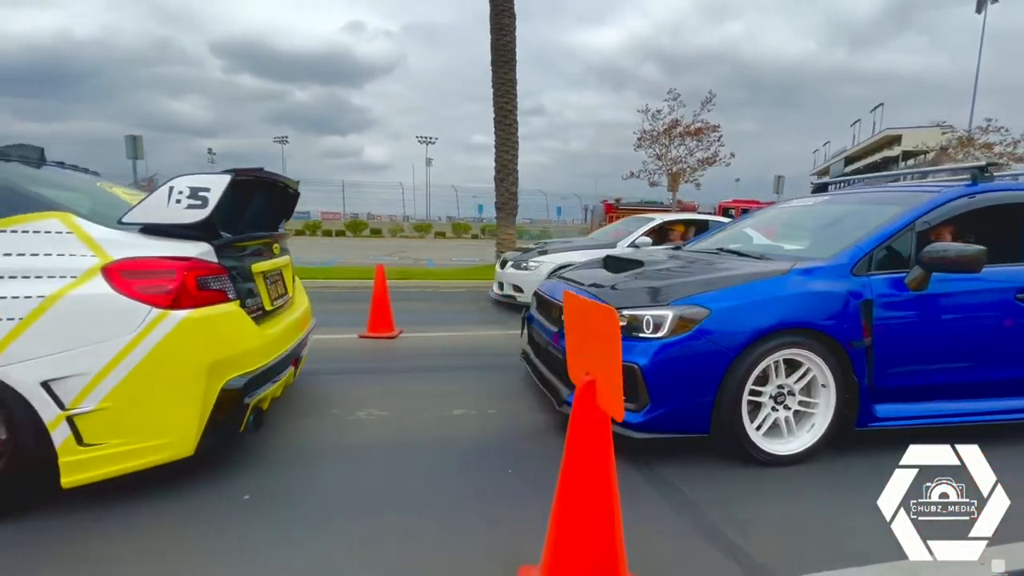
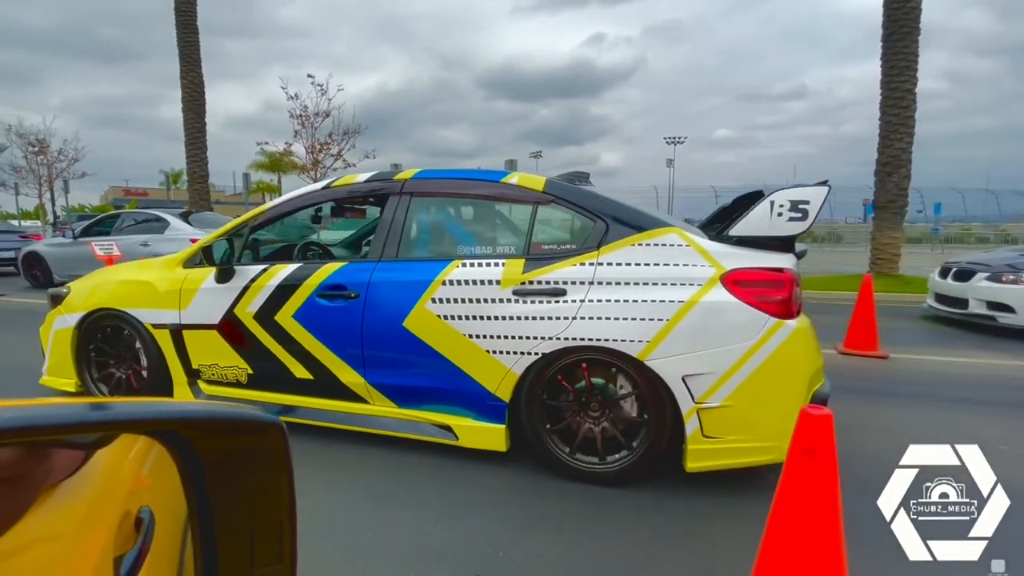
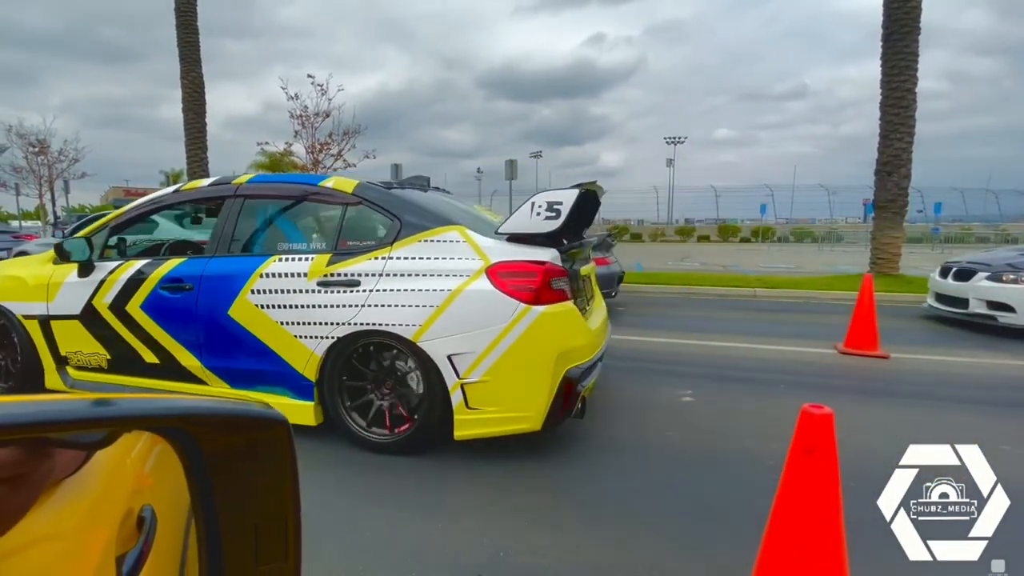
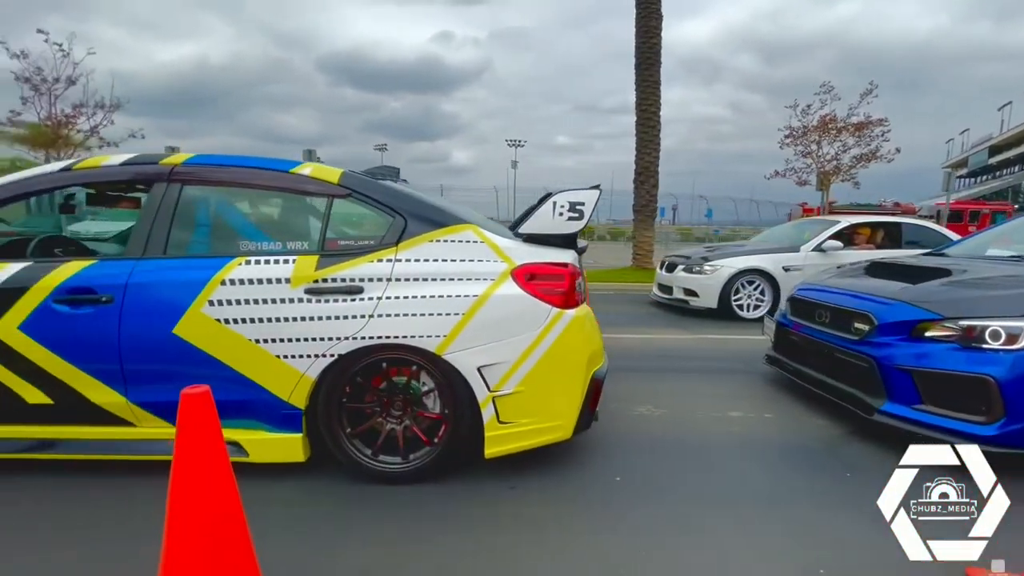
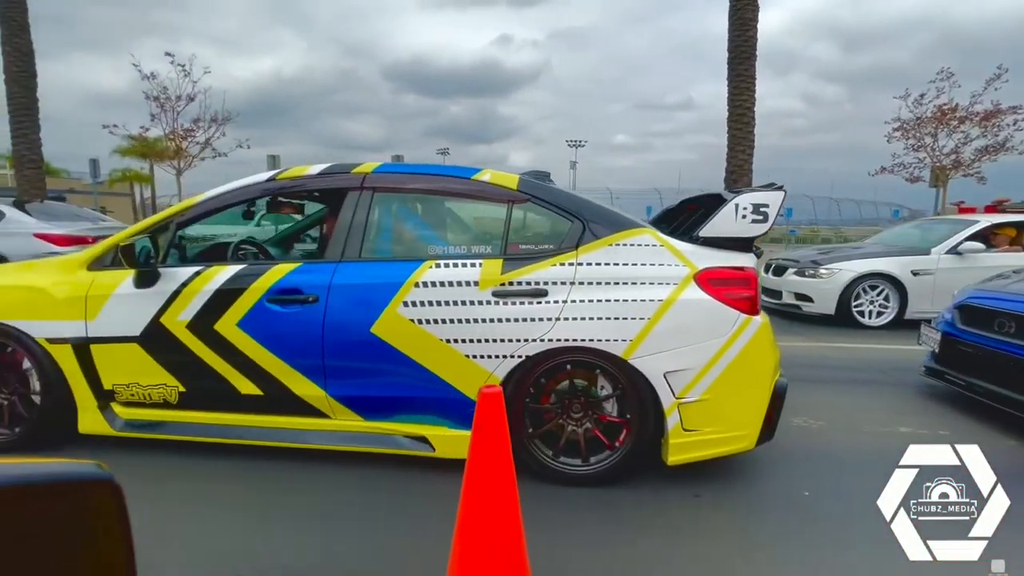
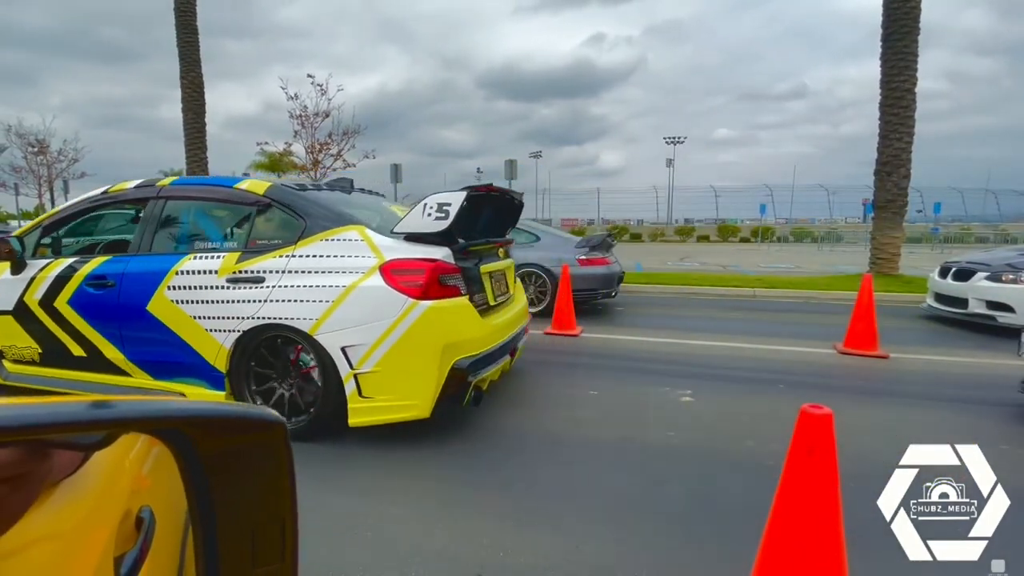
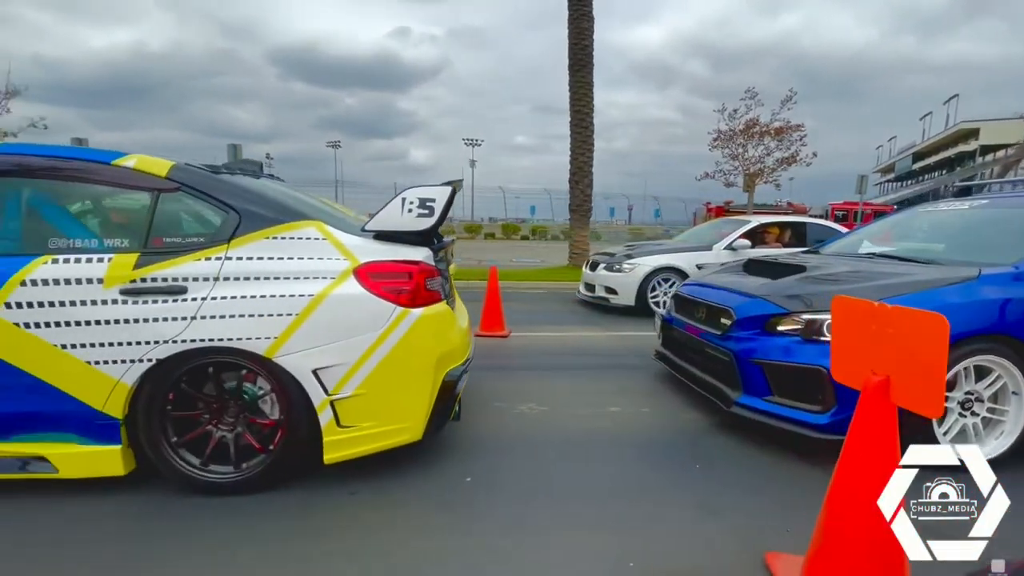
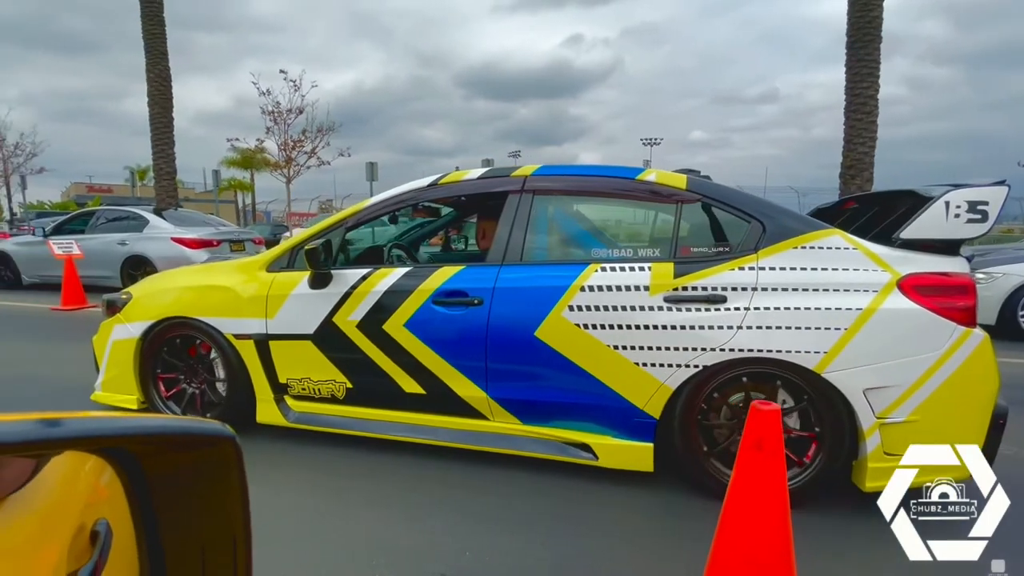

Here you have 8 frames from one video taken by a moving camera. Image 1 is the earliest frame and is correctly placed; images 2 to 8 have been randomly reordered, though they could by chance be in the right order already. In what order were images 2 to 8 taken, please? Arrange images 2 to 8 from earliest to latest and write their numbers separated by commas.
7, 4, 5, 8, 2, 3, 6
